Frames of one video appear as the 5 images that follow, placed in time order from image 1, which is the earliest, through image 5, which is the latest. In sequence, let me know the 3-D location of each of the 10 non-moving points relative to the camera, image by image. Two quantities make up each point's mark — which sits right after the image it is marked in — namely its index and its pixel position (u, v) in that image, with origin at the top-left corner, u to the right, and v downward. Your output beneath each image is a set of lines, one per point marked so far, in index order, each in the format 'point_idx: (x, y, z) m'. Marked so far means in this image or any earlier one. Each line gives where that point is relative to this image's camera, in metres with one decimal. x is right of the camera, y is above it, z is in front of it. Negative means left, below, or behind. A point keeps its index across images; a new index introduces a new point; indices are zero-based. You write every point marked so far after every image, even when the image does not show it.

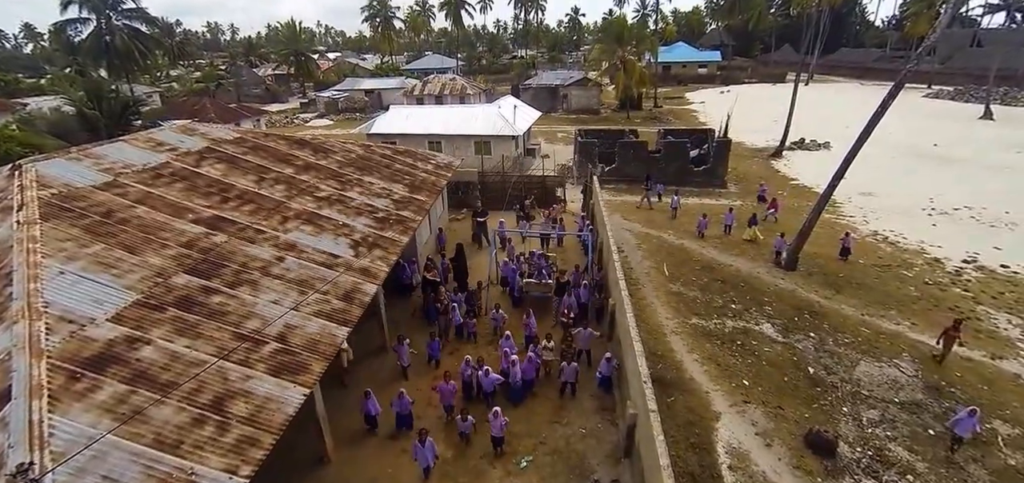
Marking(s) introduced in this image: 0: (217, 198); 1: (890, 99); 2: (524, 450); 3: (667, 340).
0: (-6.8, +1.0, +10.1) m
1: (+12.7, +4.8, +14.6) m
2: (+0.2, -4.3, +8.9) m
3: (+4.6, -2.9, +12.9) m
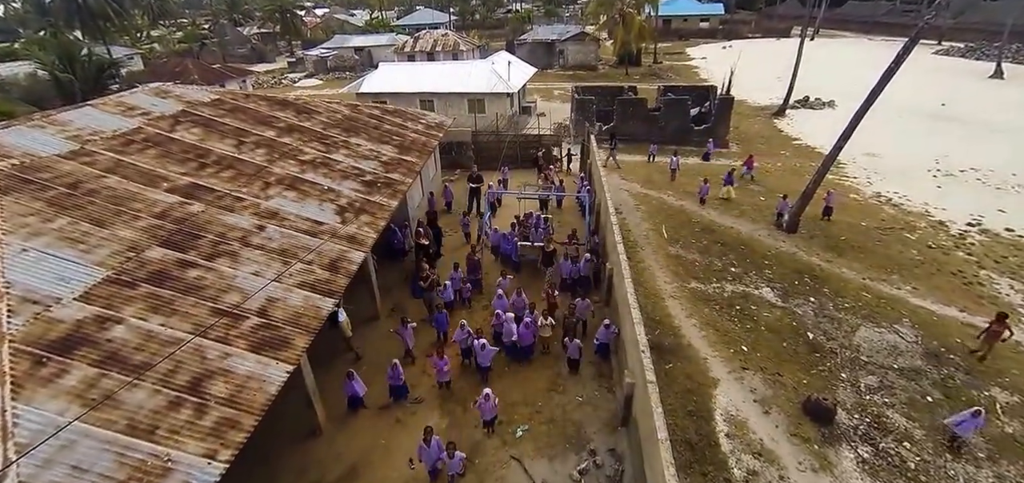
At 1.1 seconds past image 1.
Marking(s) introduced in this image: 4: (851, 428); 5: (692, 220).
0: (-7.0, +1.7, +9.5) m
1: (+12.5, +6.0, +13.8) m
2: (+0.2, -3.6, +8.8) m
3: (+4.5, -1.8, +12.6) m
4: (+7.4, -4.0, +9.4) m
5: (+6.8, +0.8, +16.4) m
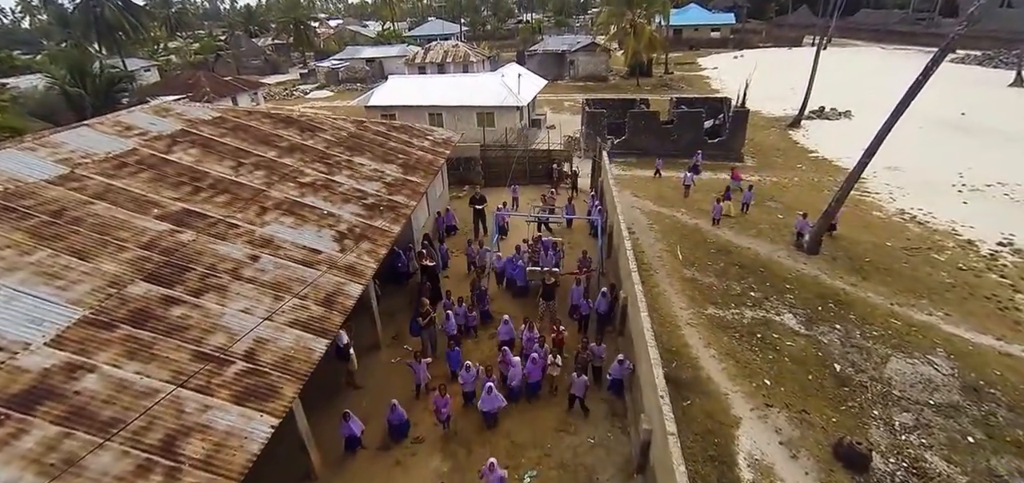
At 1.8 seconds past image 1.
0: (-6.8, +1.1, +9.1) m
1: (+12.8, +5.3, +13.1) m
2: (+0.3, -4.2, +8.2) m
3: (+4.7, -2.5, +12.0) m
4: (+7.5, -4.6, +8.6) m
5: (+7.1, +0.1, +15.7) m
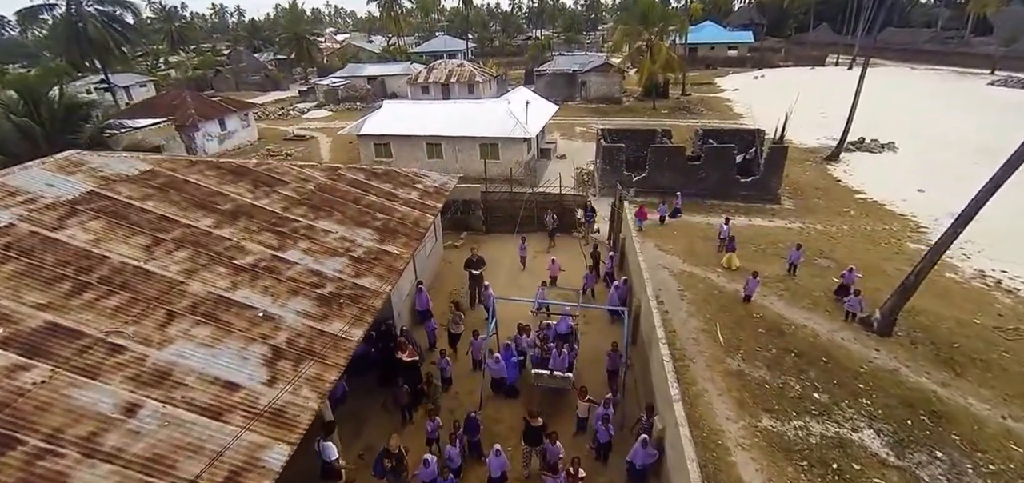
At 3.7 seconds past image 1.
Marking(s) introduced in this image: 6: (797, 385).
0: (-6.8, -0.7, +6.6) m
1: (+12.9, +3.1, +10.4) m
2: (+0.2, -6.1, +5.4) m
3: (+4.7, -4.6, +9.2) m
4: (+7.4, -6.6, +5.7) m
5: (+7.2, -2.1, +13.0) m
6: (+7.3, -3.6, +11.0) m
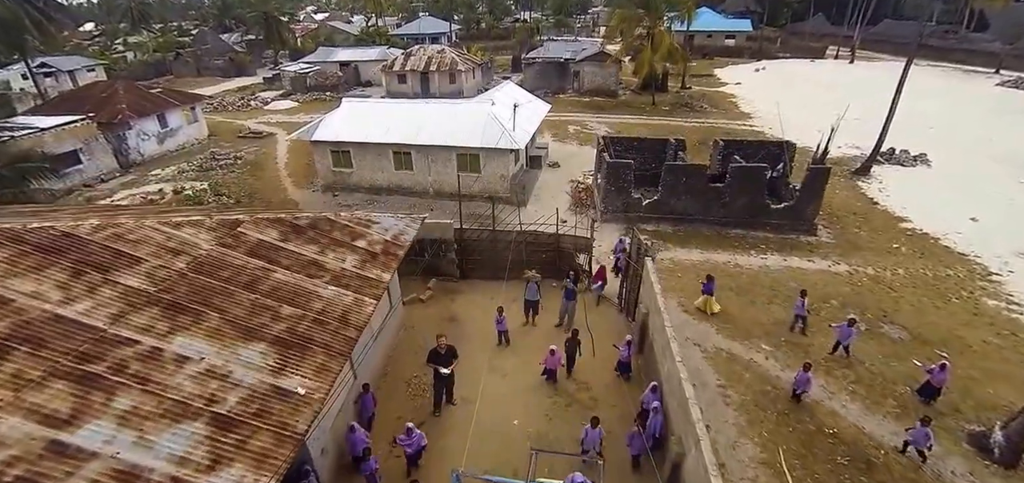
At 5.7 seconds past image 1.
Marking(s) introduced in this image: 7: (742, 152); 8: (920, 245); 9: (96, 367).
0: (-7.0, -2.6, +2.7) m
1: (+12.6, +1.2, +6.9) m
2: (-0.1, -8.1, +1.9) m
3: (+4.4, -6.5, +5.8) m
4: (+7.1, -8.7, +2.4) m
5: (+6.8, -4.0, +9.6) m
6: (+6.9, -5.4, +7.6) m
7: (+10.4, +4.1, +19.5) m
8: (+15.9, -0.2, +16.7) m
9: (-5.4, -1.5, +5.6) m
